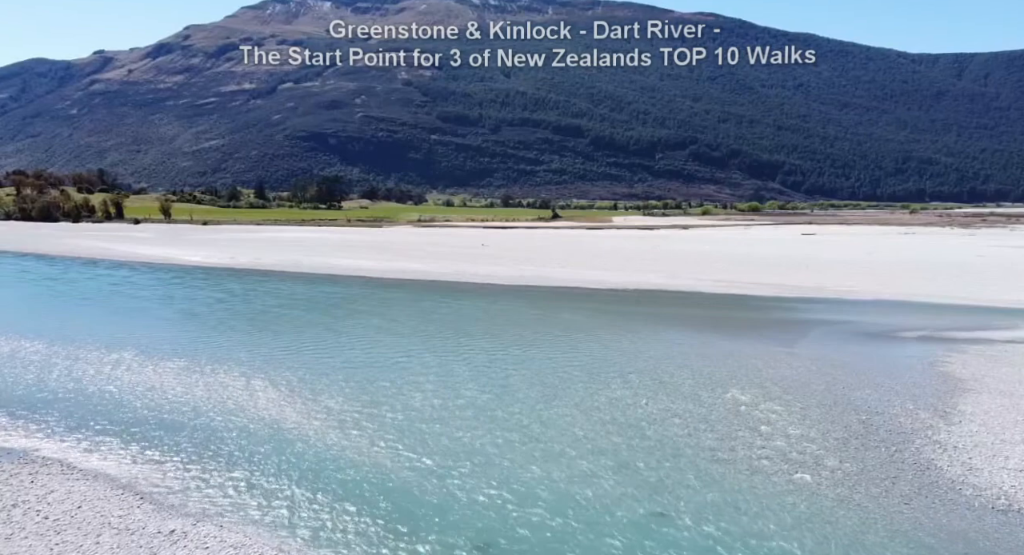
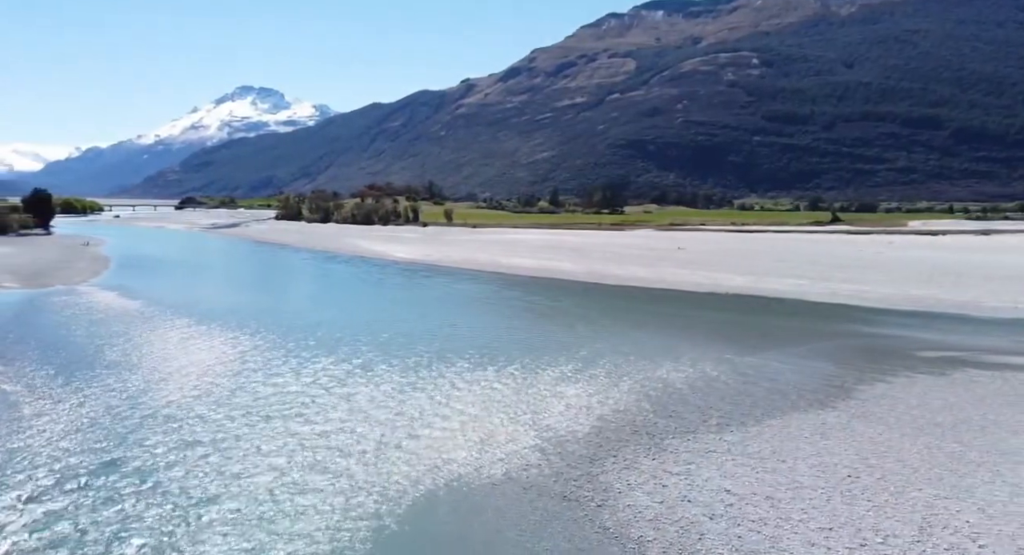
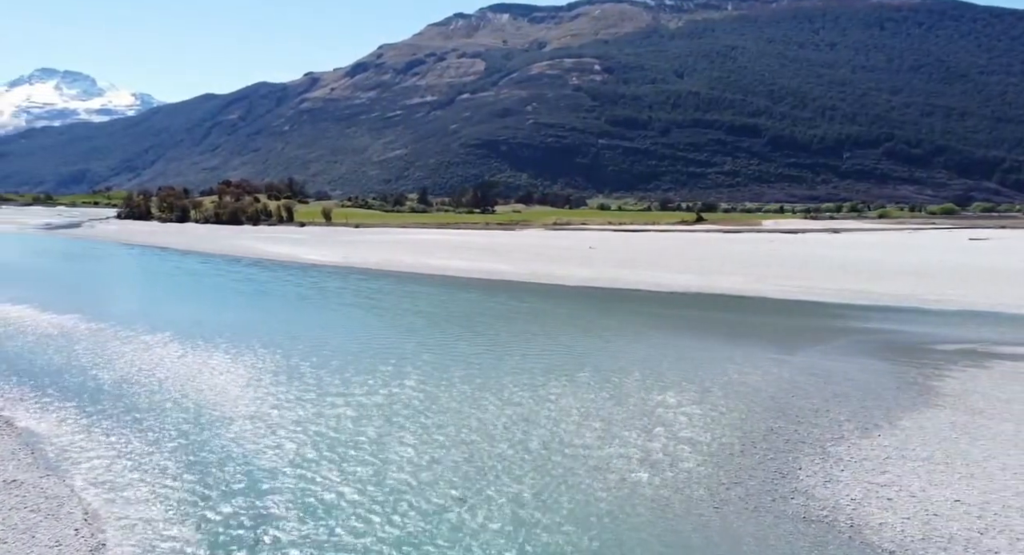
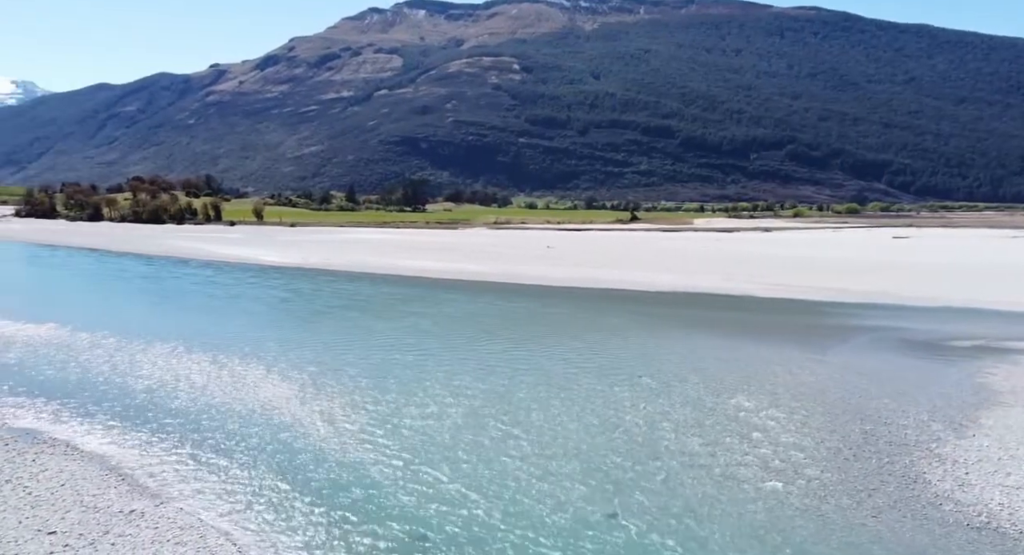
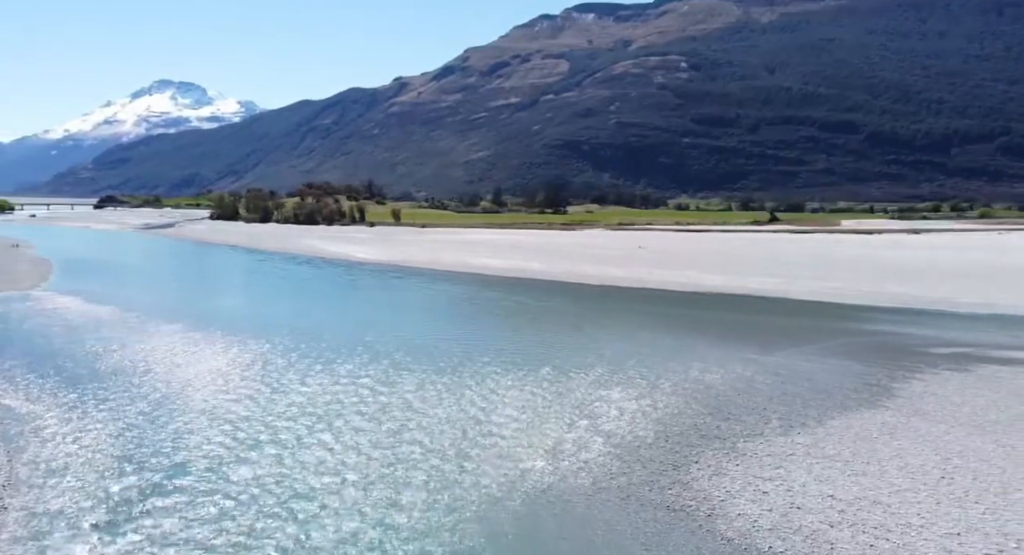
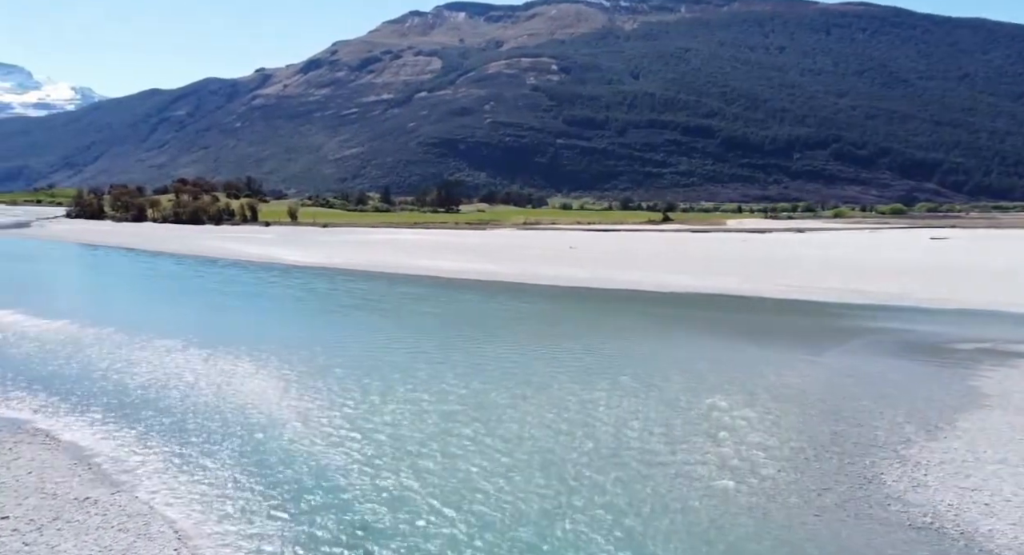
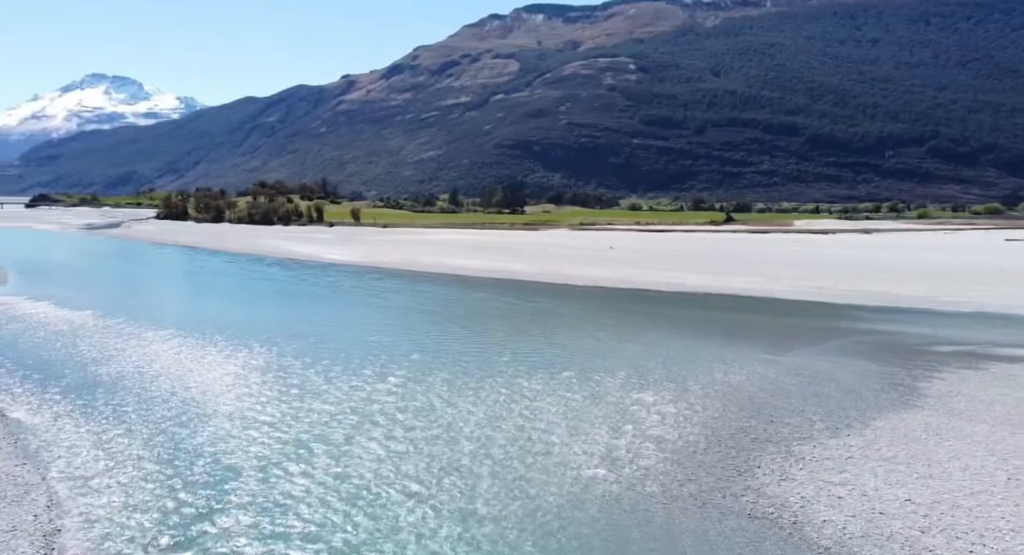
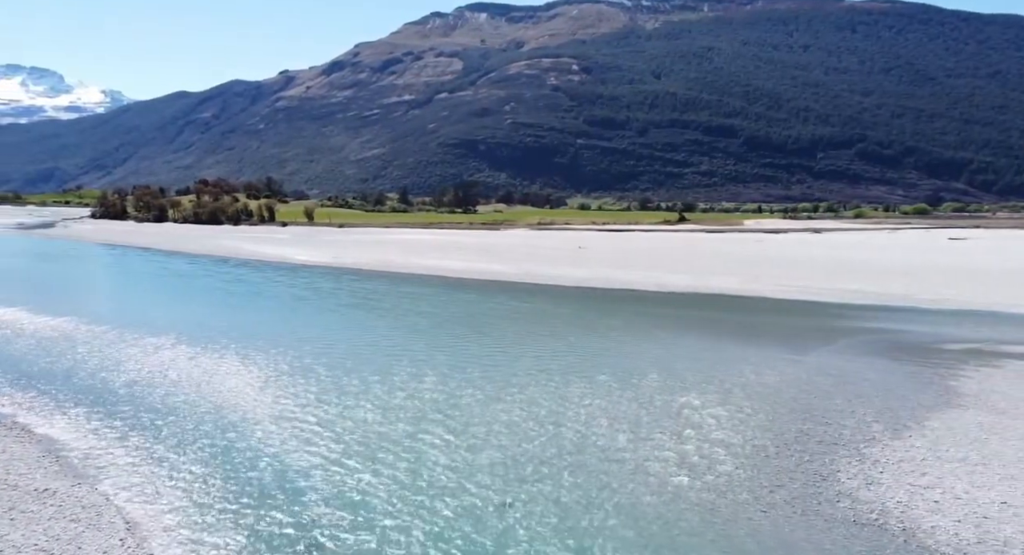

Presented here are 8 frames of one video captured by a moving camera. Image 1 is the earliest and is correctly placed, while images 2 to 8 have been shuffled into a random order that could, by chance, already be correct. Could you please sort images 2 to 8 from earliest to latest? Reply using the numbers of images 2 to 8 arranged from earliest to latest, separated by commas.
4, 6, 8, 3, 7, 5, 2
